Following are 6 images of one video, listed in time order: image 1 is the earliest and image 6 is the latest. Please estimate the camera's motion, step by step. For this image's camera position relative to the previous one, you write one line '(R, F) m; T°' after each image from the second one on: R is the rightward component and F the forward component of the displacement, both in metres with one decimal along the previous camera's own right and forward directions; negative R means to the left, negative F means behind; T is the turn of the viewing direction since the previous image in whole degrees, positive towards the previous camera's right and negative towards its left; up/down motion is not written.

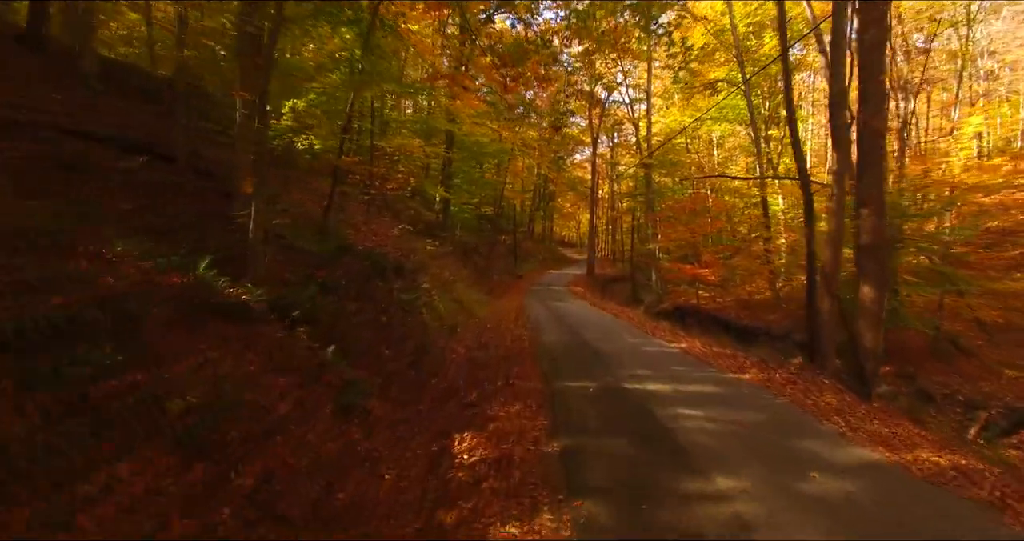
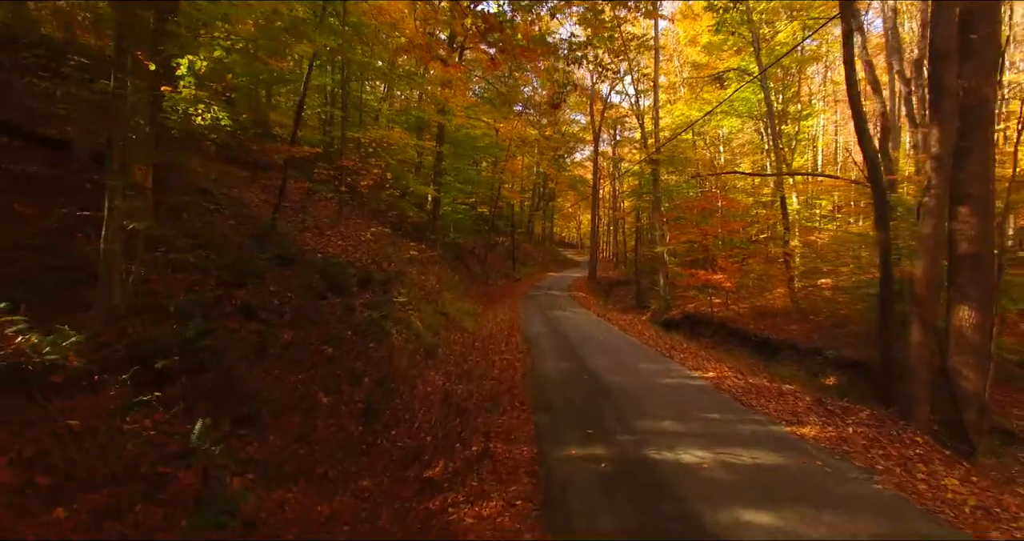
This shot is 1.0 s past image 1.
(+0.2, +2.0) m; 0°
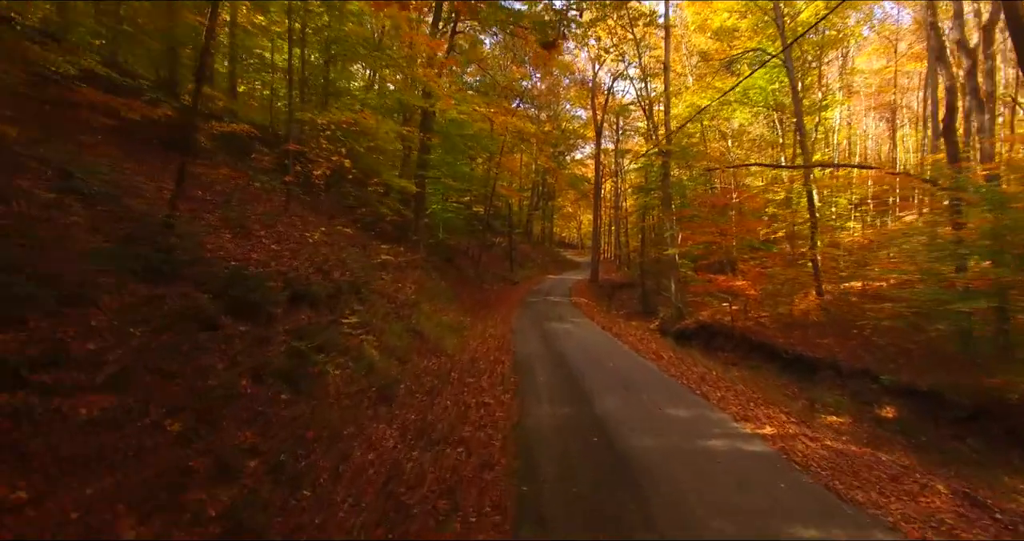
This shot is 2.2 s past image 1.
(+0.2, +2.5) m; 0°
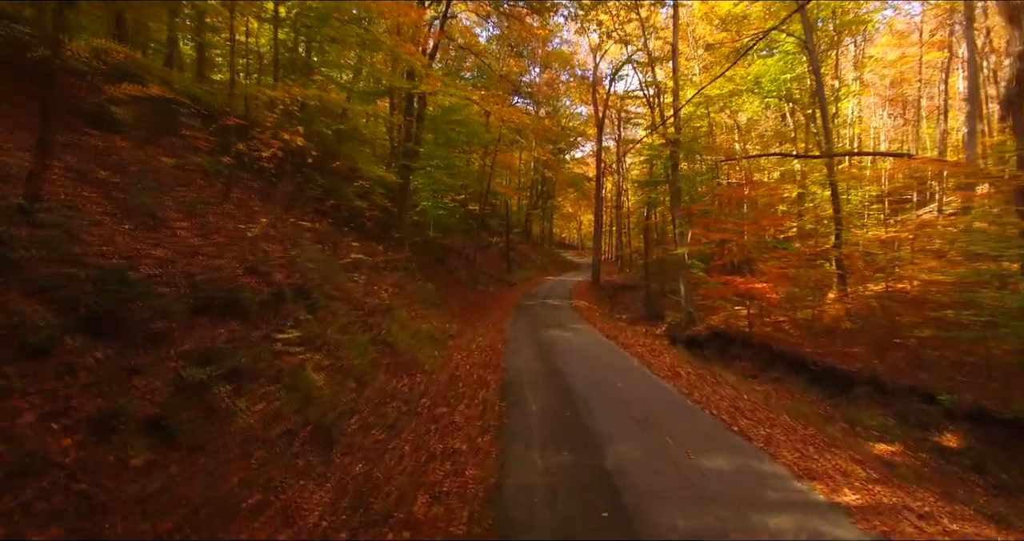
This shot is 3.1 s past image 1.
(+0.2, +1.9) m; 0°
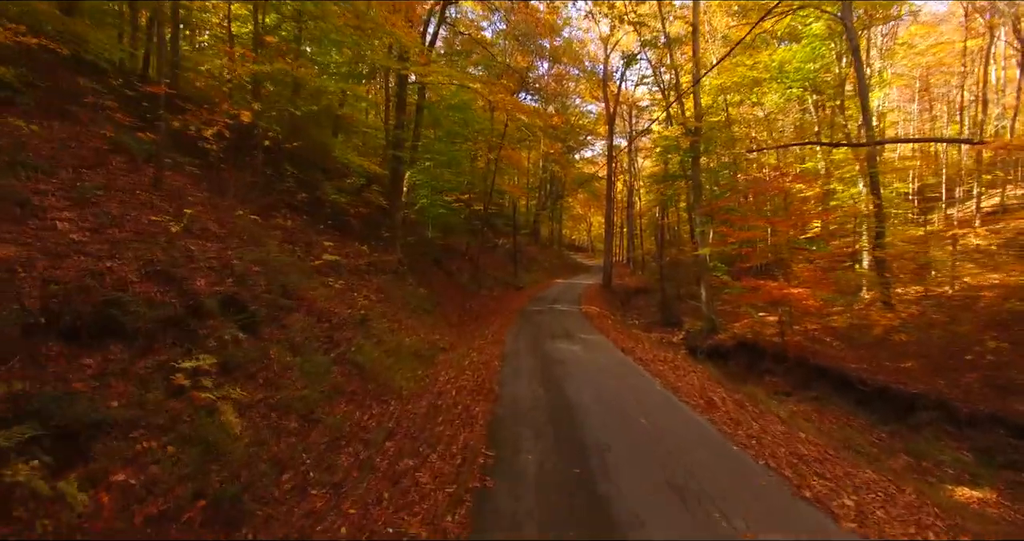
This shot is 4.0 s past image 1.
(+0.2, +1.8) m; -1°
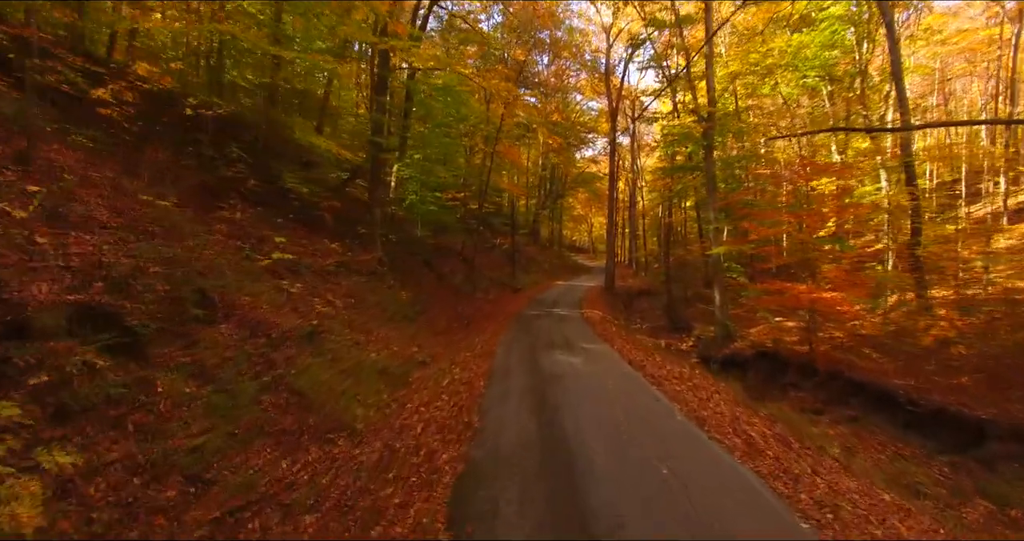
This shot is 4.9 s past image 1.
(+0.2, +1.8) m; 0°
